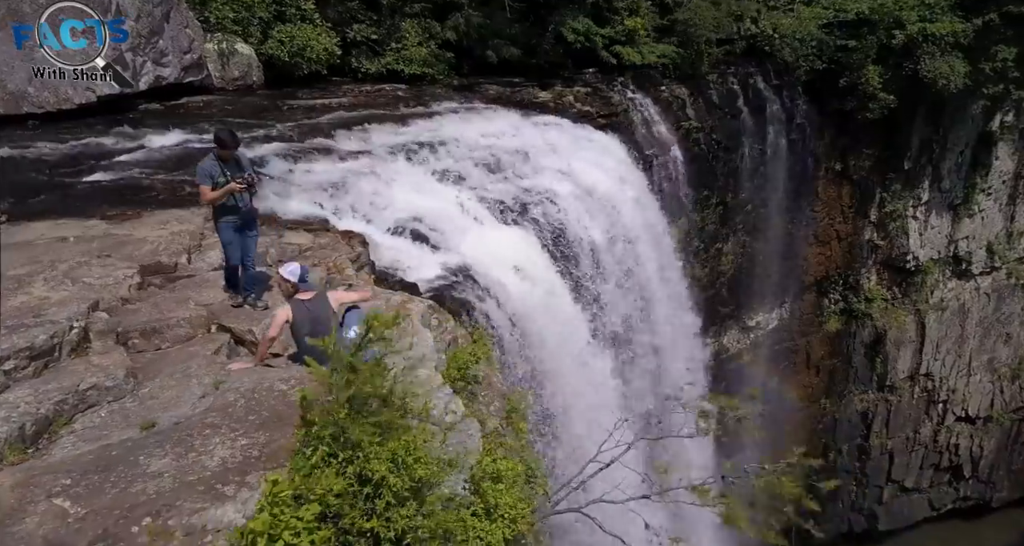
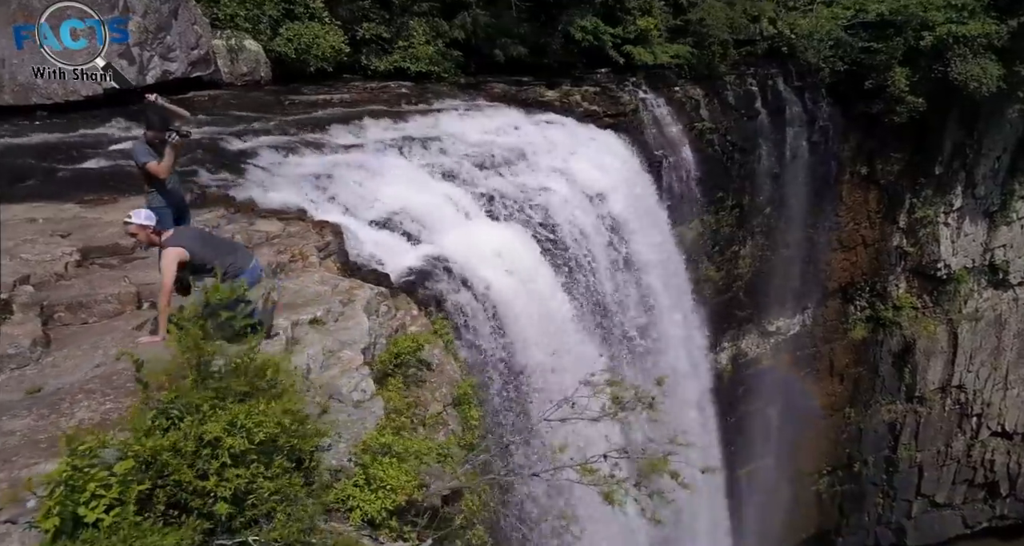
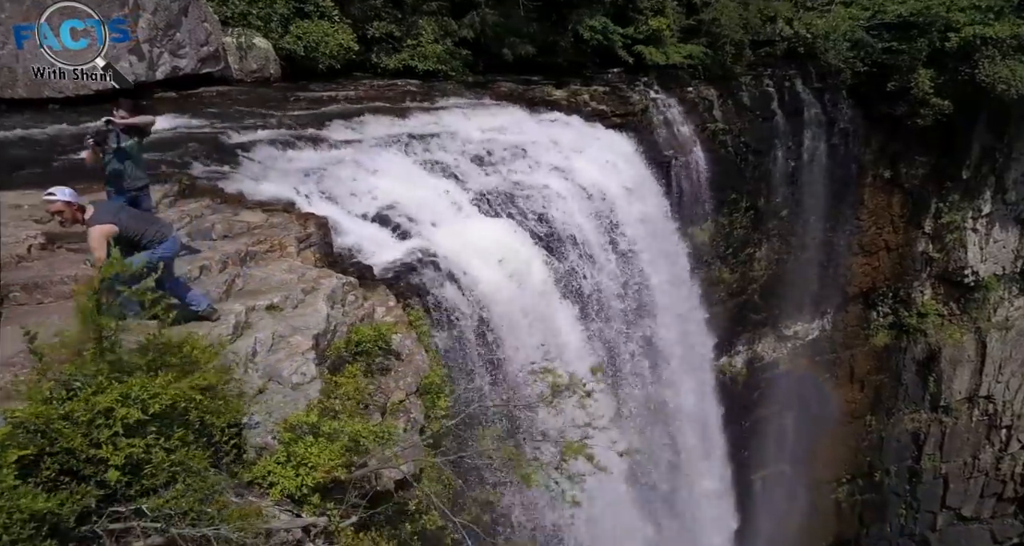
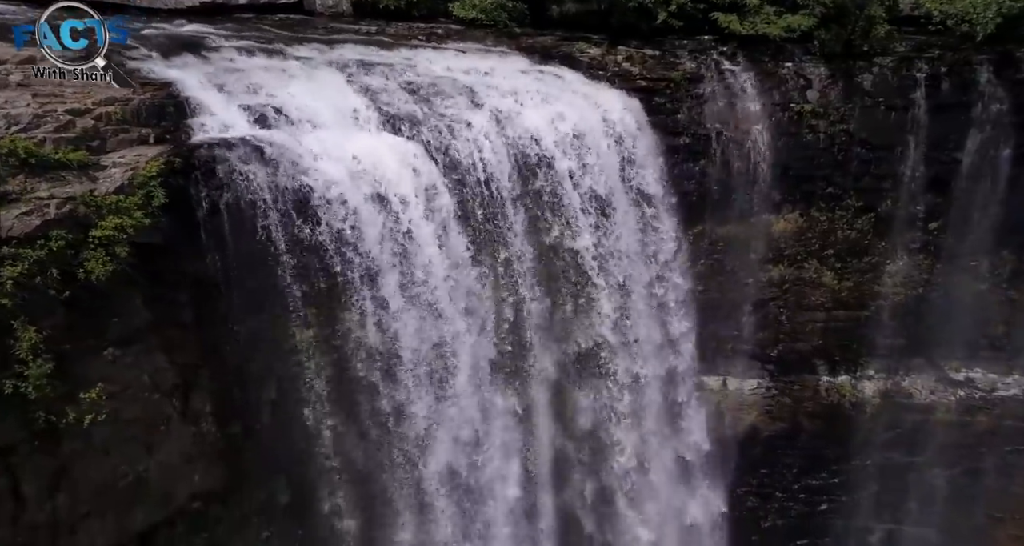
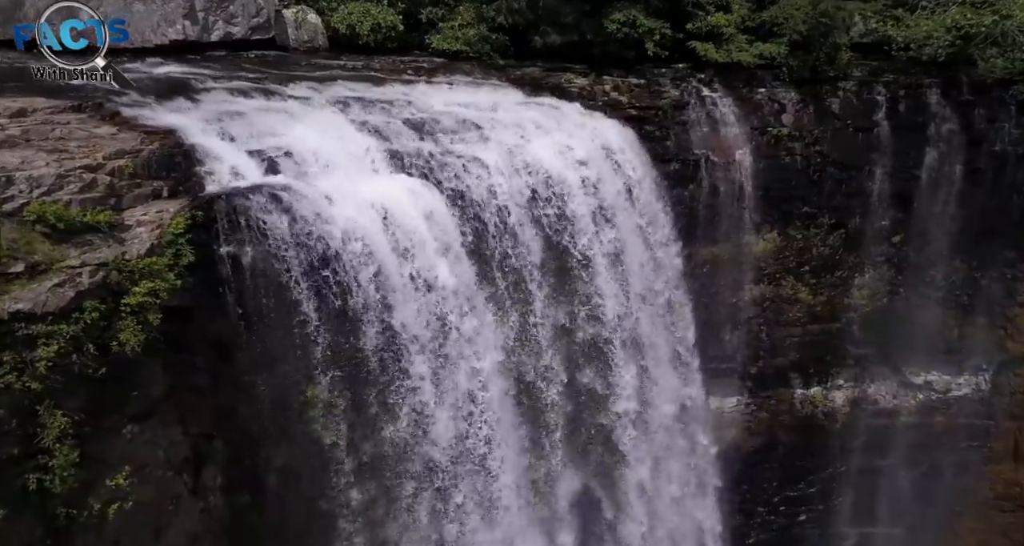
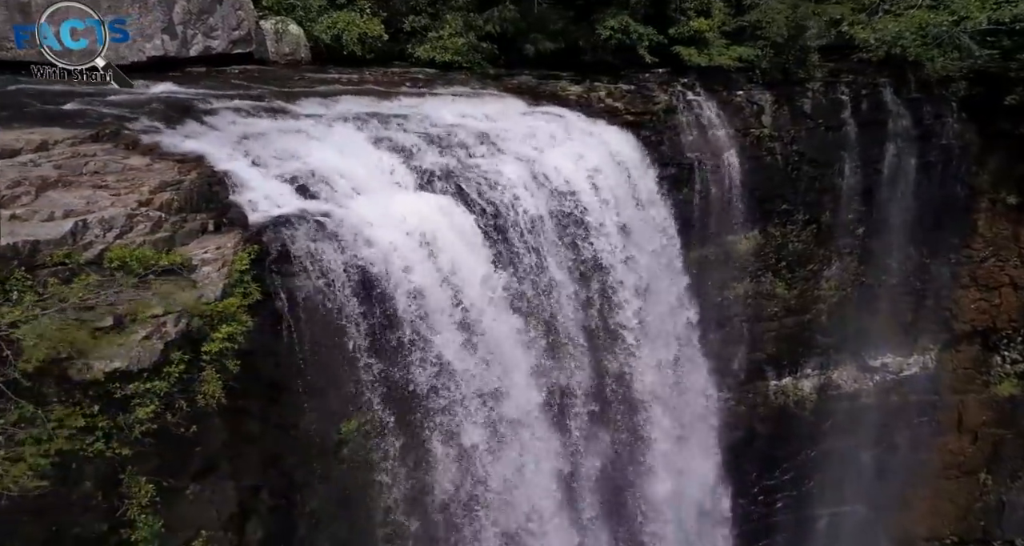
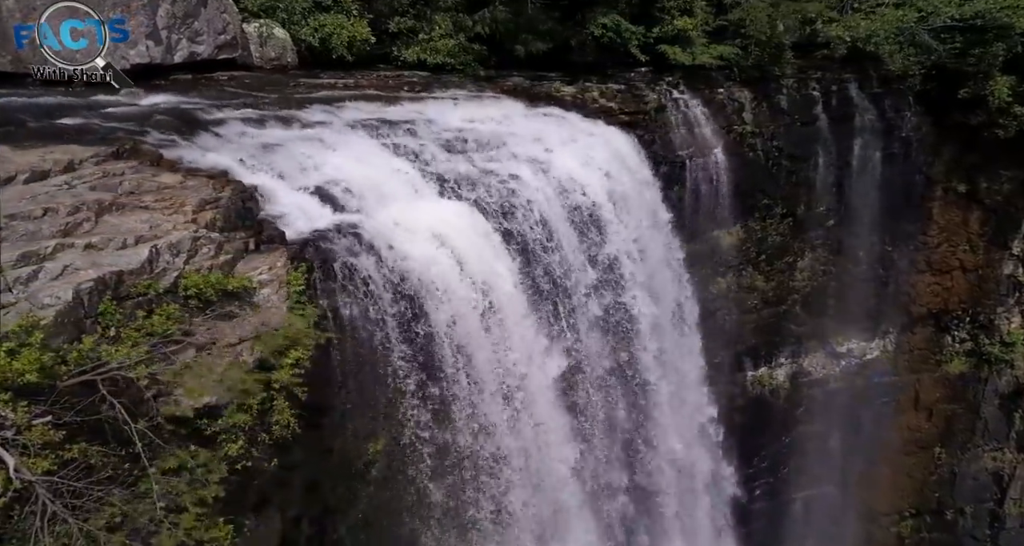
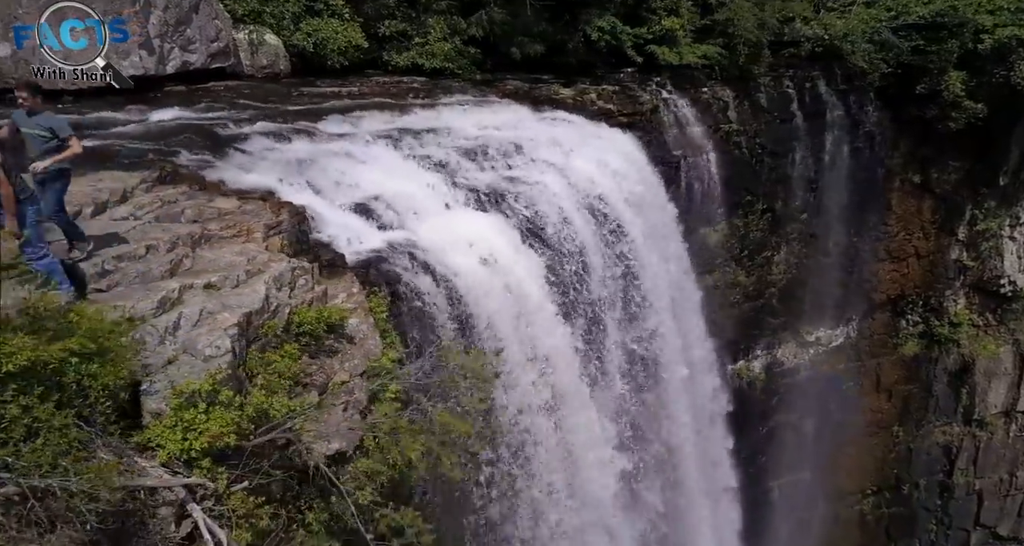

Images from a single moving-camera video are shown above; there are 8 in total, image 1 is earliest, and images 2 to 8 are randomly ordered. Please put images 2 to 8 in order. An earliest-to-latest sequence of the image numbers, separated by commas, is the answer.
2, 3, 8, 7, 6, 5, 4
